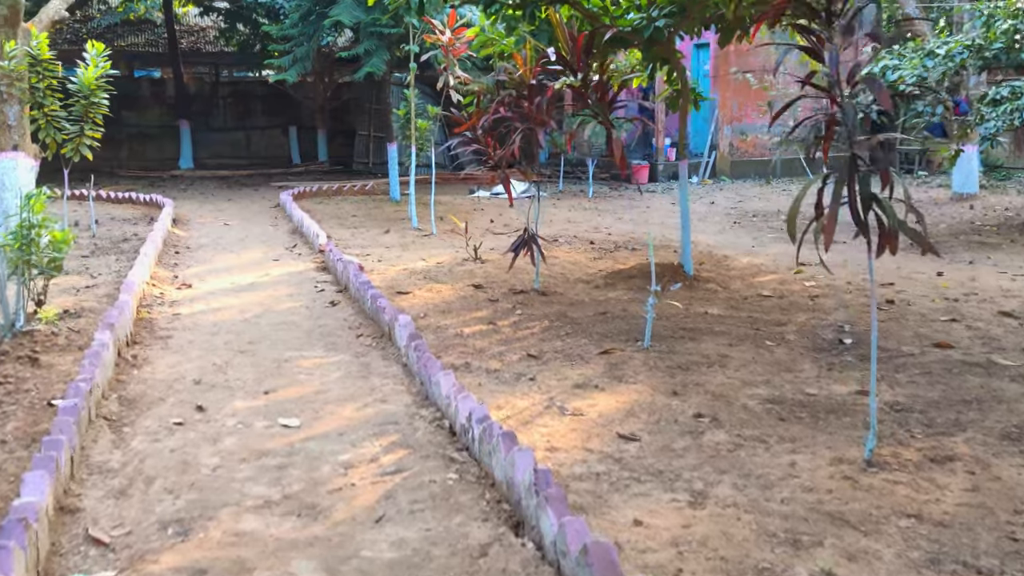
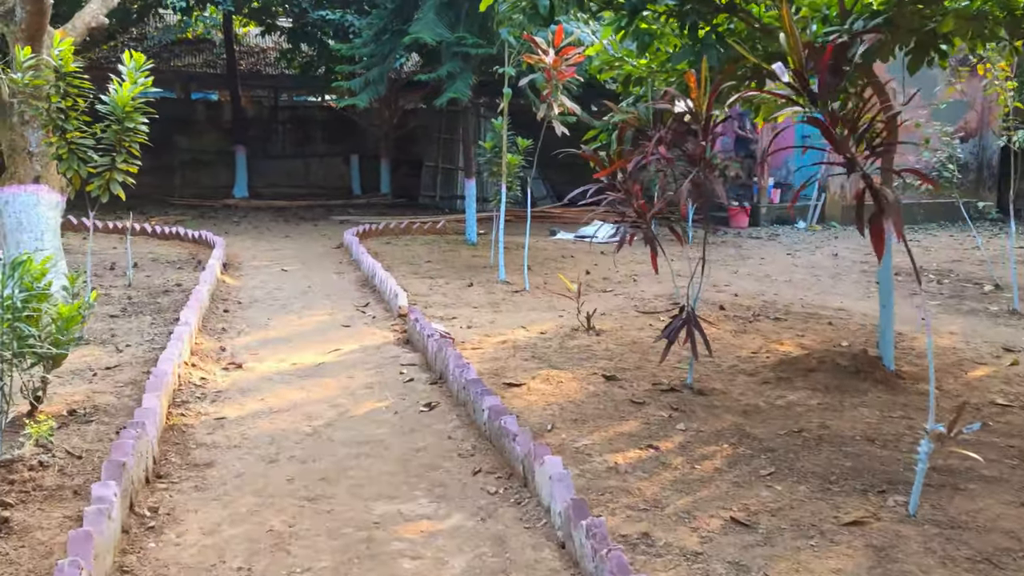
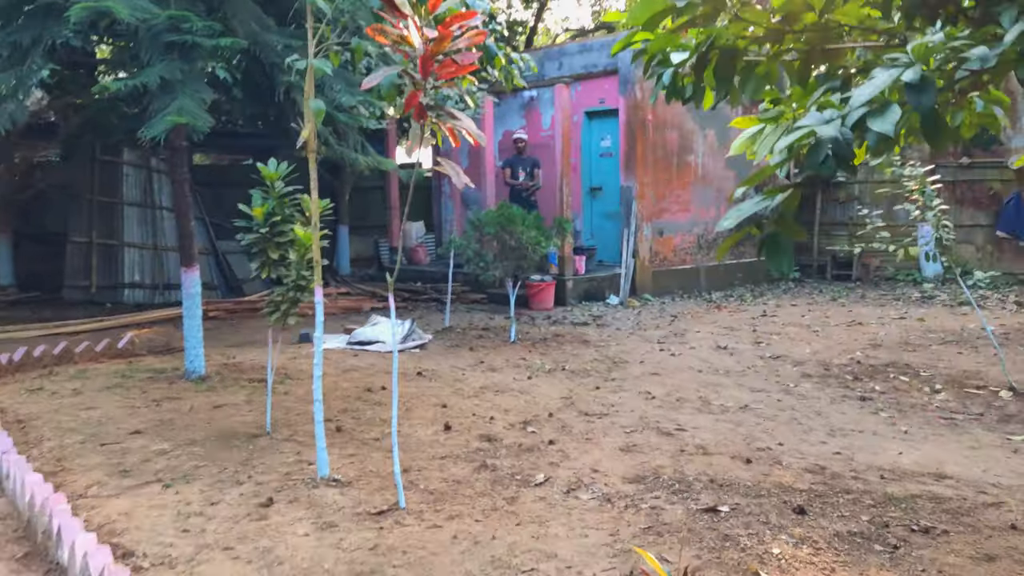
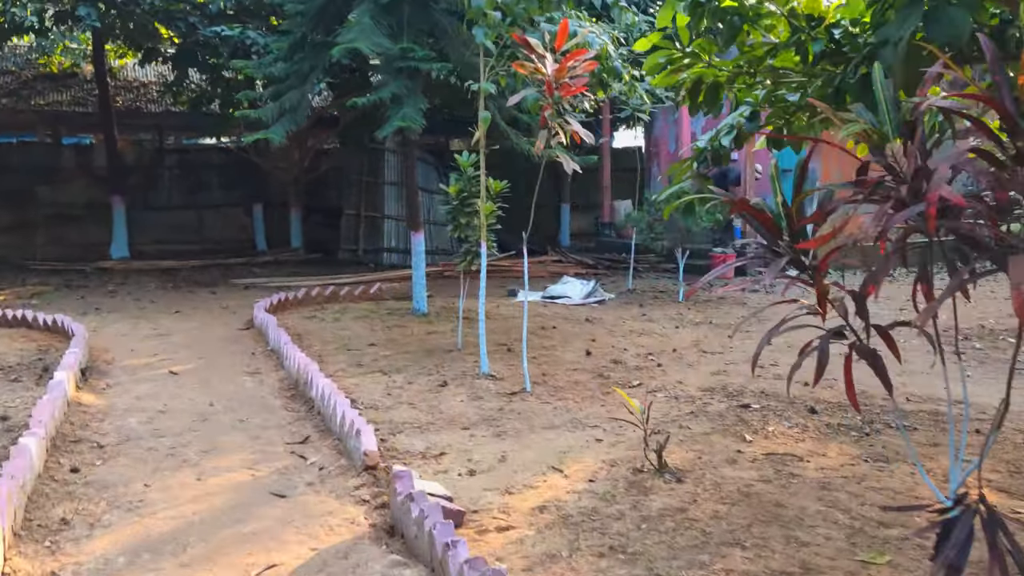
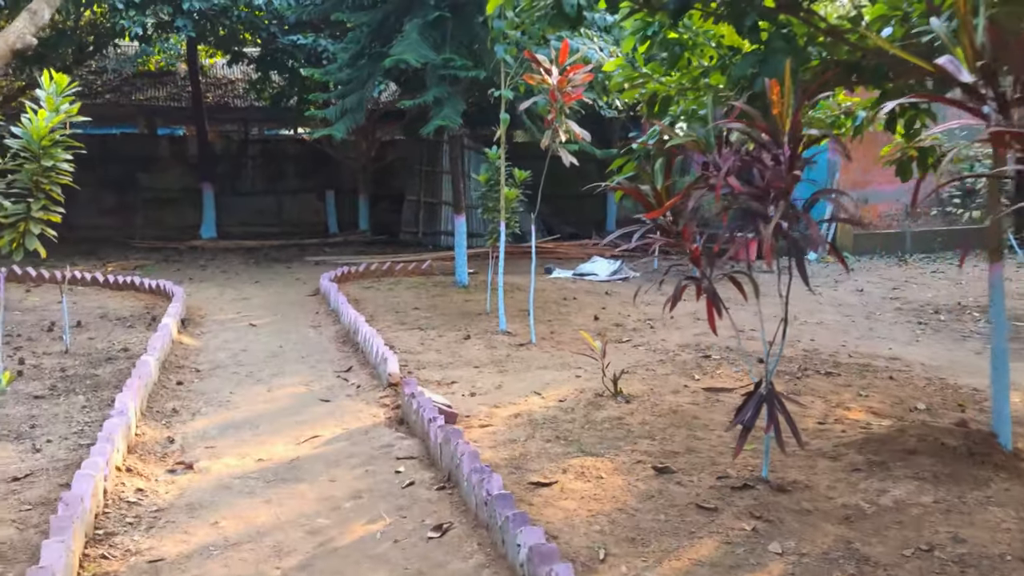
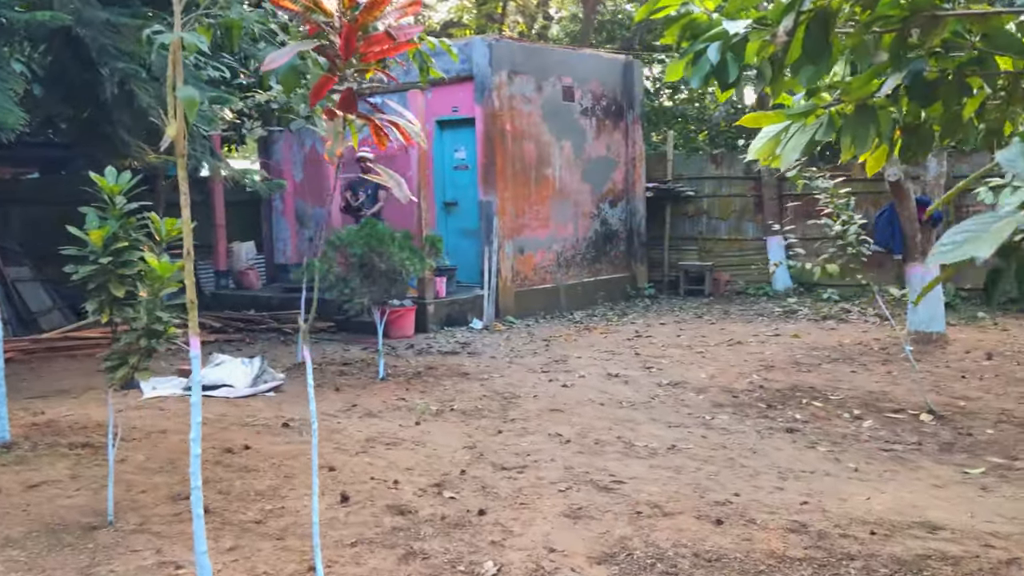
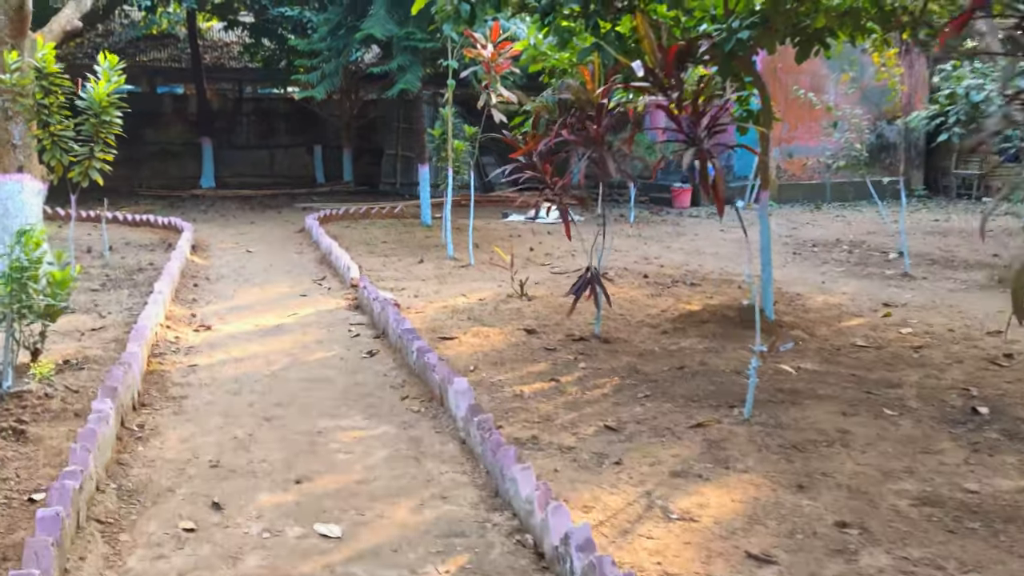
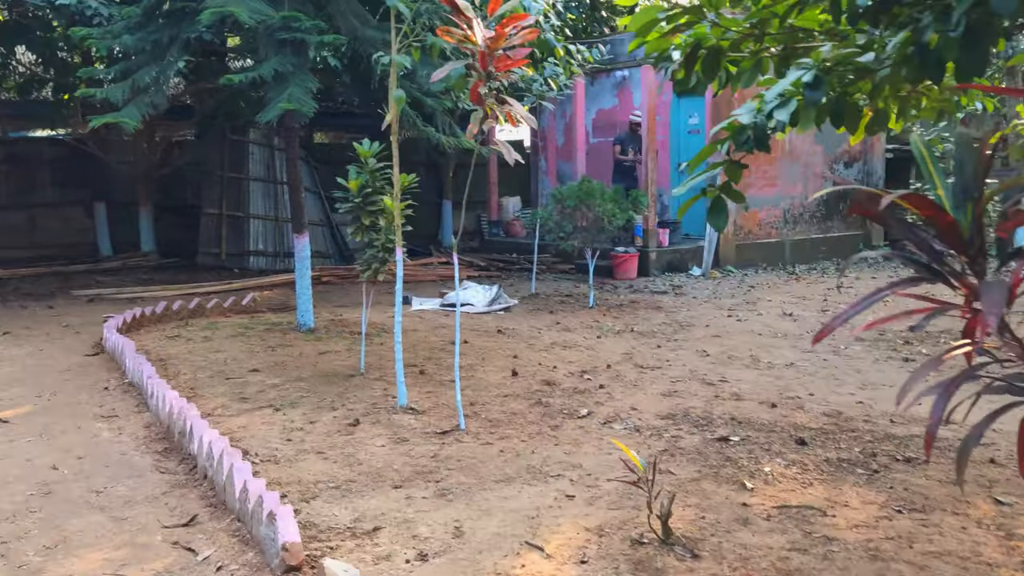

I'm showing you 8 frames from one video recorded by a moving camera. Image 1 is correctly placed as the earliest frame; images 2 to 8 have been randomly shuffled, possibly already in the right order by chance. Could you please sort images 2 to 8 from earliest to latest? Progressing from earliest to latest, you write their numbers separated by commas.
7, 2, 5, 4, 8, 3, 6
